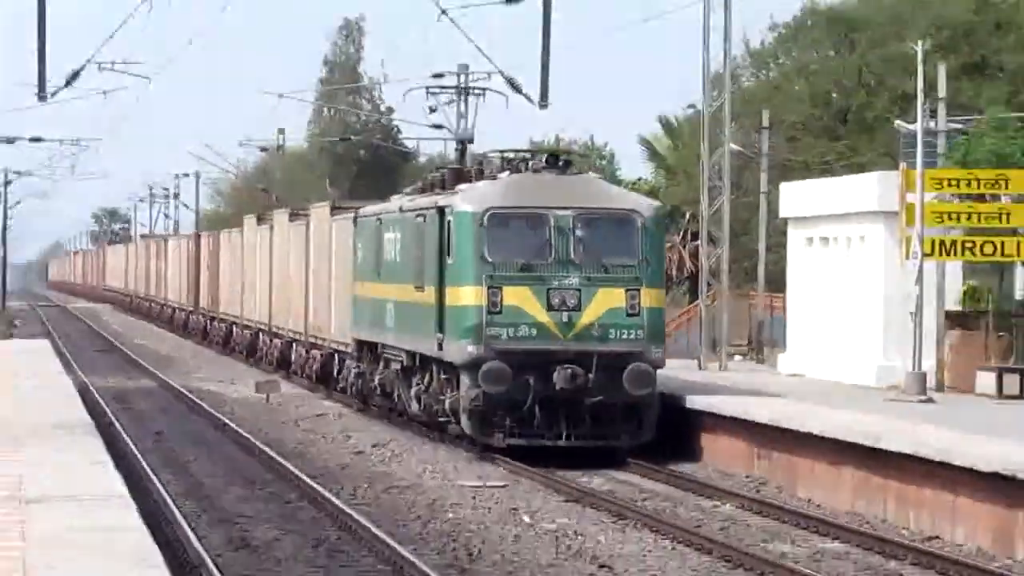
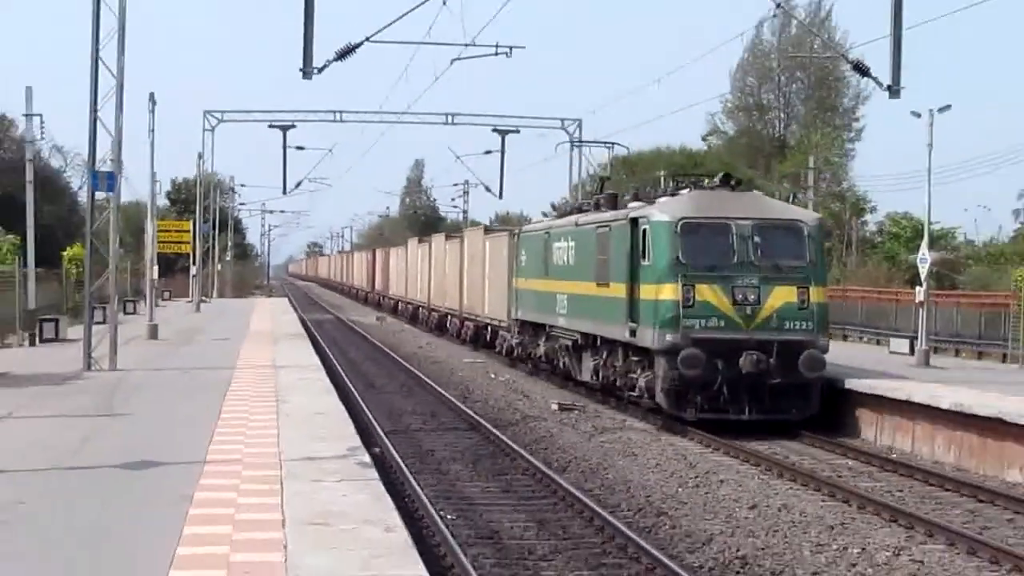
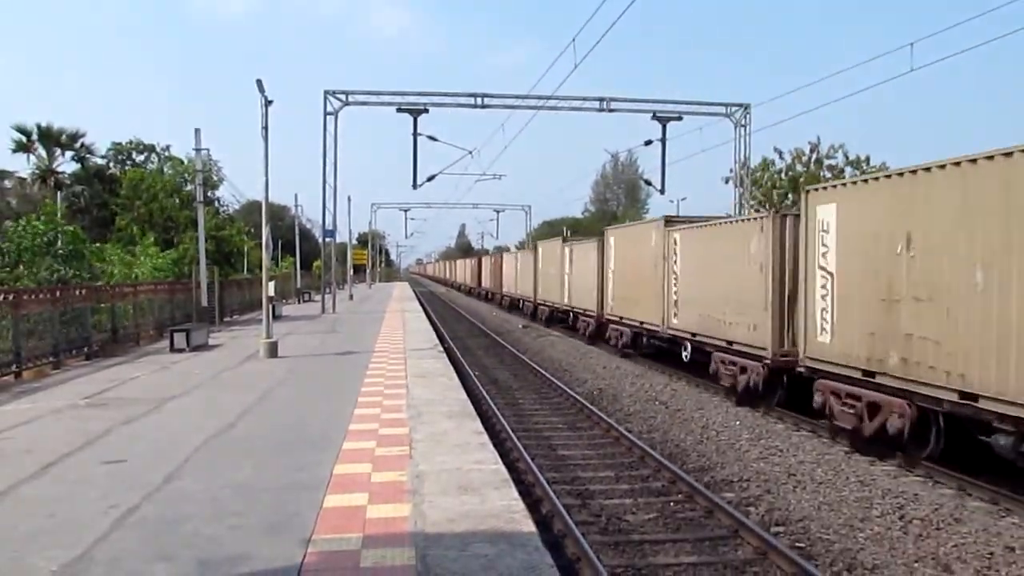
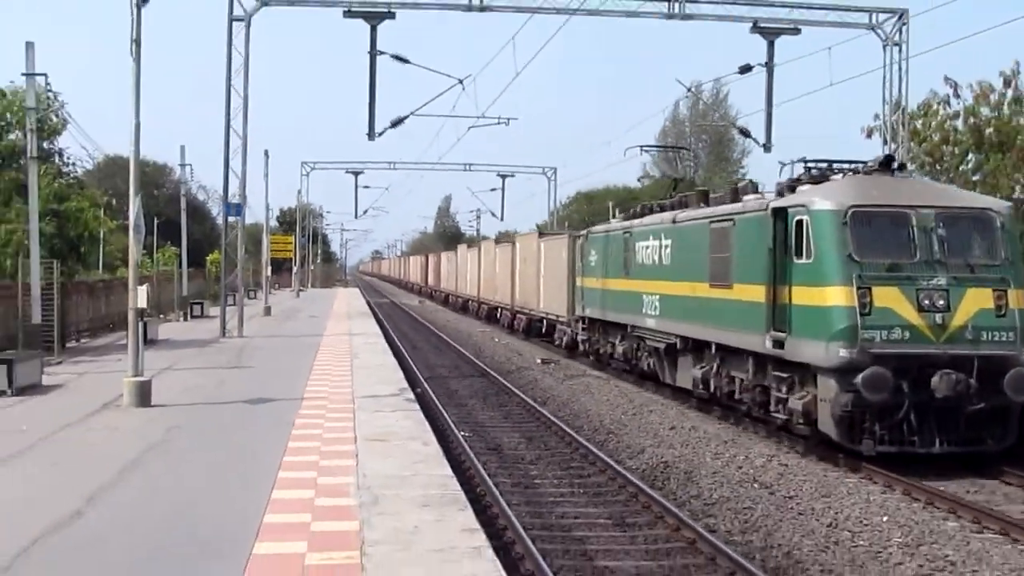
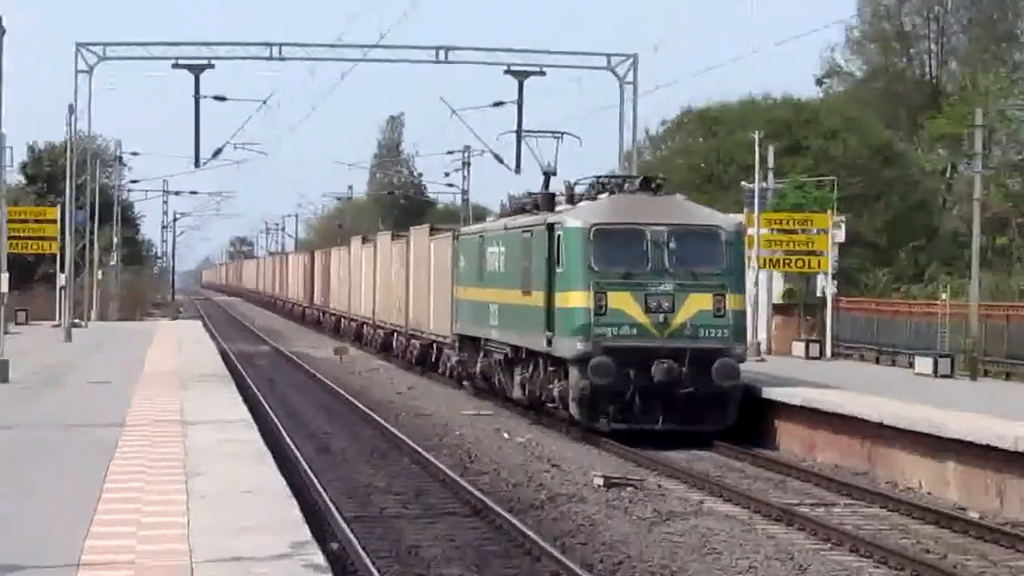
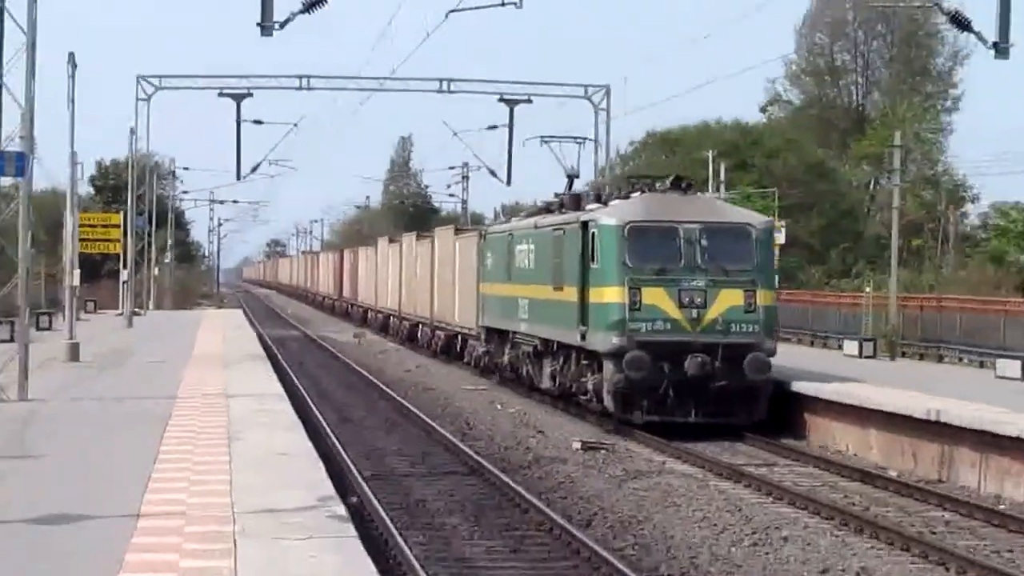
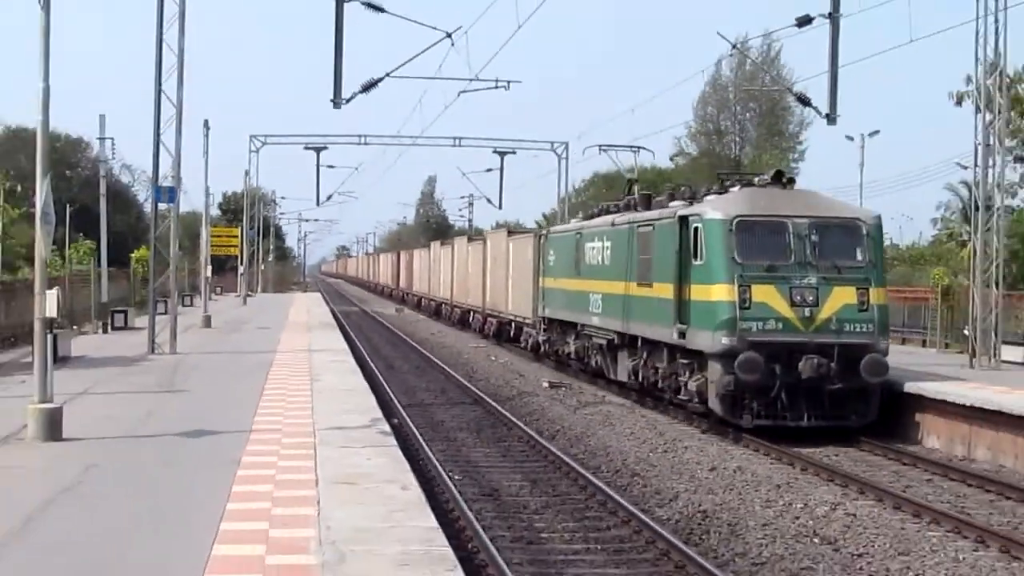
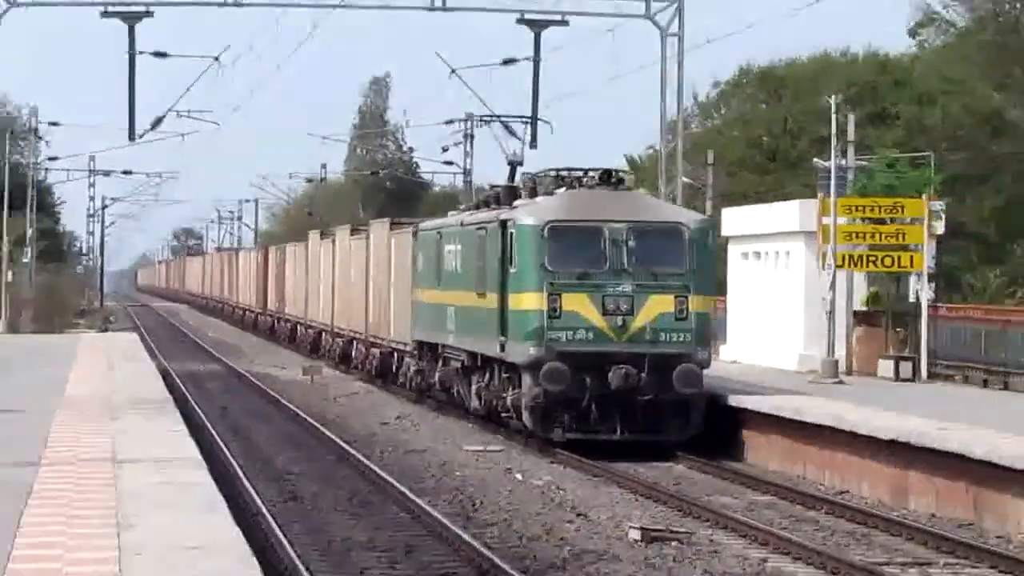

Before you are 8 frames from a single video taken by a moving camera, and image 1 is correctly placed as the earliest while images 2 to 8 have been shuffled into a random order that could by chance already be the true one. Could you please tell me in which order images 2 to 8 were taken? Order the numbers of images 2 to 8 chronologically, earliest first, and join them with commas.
8, 5, 6, 2, 7, 4, 3
